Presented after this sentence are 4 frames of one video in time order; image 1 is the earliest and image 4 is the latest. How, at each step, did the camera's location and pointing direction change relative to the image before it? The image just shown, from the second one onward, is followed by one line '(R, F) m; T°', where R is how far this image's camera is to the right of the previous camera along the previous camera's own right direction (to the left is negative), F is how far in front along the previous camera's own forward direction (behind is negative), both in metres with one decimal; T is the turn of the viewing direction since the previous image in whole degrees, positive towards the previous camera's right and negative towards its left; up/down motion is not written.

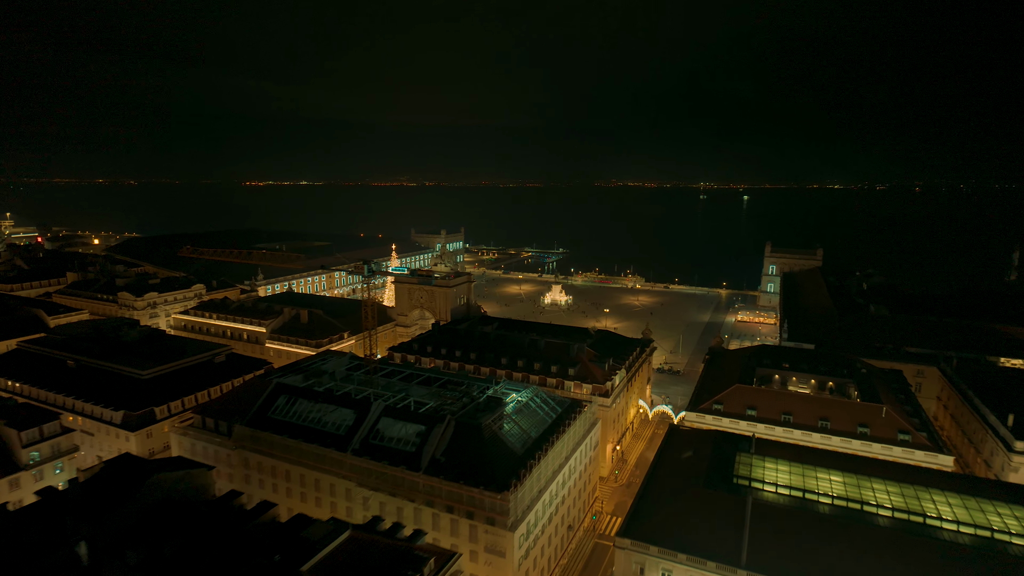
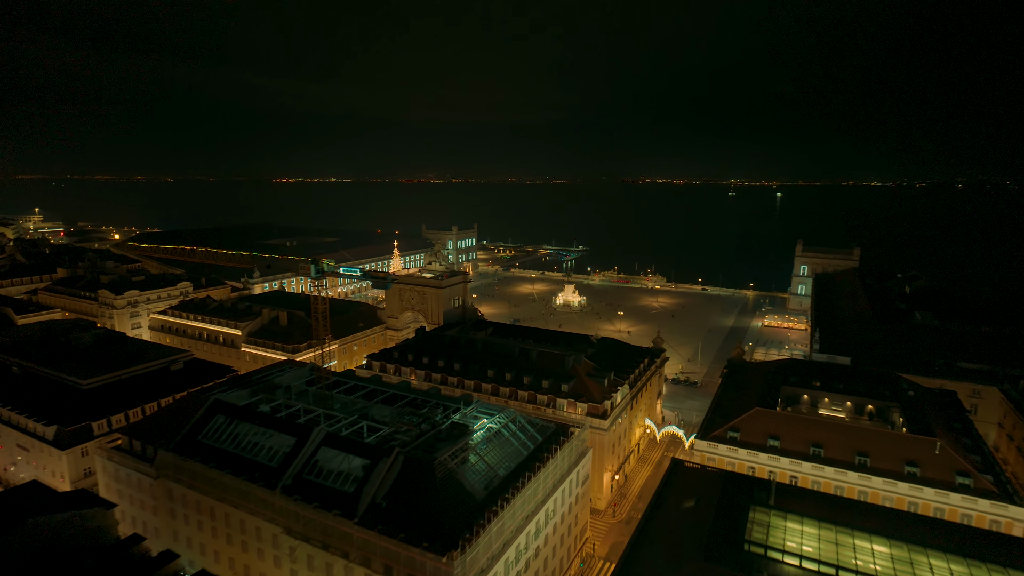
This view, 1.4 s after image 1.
(+4.2, +8.5) m; -3°
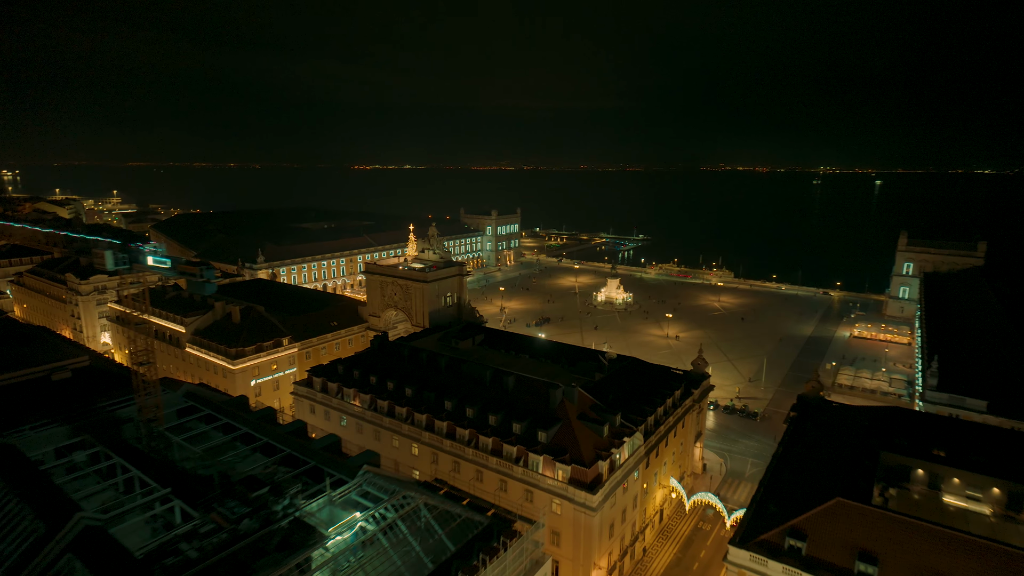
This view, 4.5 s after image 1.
(+8.1, +18.8) m; -7°
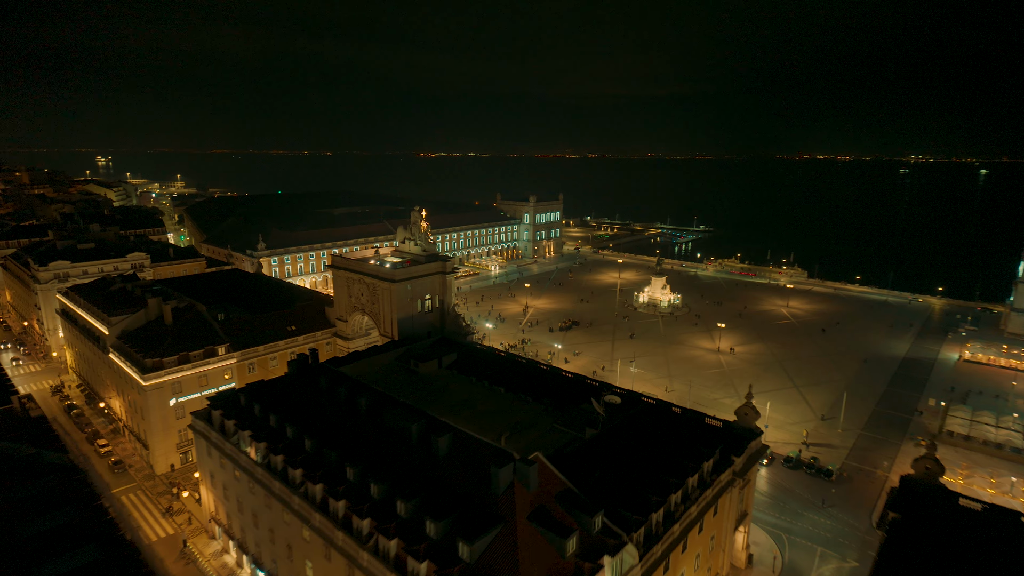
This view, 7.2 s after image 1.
(+6.6, +16.2) m; -6°
